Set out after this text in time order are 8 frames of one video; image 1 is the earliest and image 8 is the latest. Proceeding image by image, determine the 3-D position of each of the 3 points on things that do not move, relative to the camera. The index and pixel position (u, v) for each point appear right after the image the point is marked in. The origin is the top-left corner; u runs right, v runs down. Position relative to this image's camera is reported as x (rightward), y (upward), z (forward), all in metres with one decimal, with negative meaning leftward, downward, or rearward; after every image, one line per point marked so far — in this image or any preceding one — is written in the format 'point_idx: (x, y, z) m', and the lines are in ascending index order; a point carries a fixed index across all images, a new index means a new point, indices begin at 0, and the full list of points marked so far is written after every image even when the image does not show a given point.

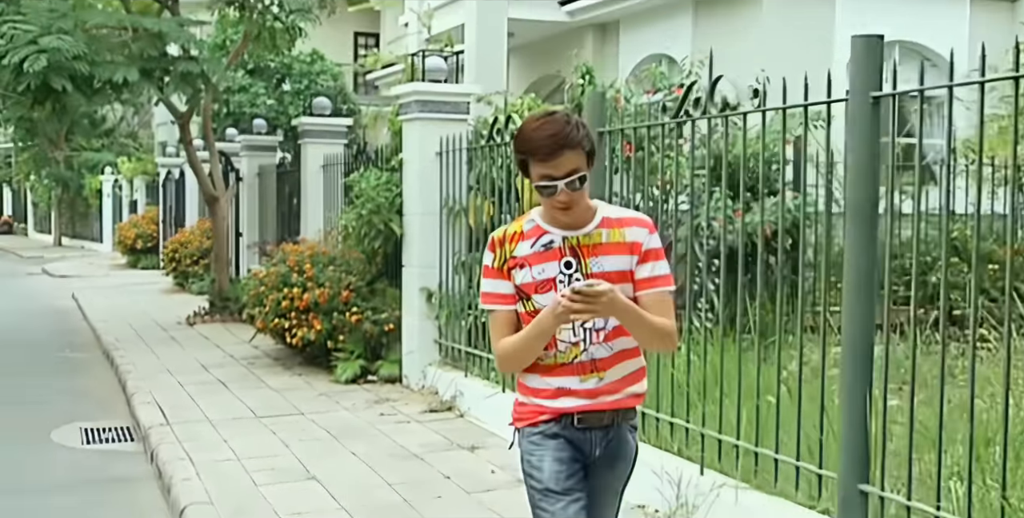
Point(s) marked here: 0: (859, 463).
0: (+1.3, -0.8, +4.6) m
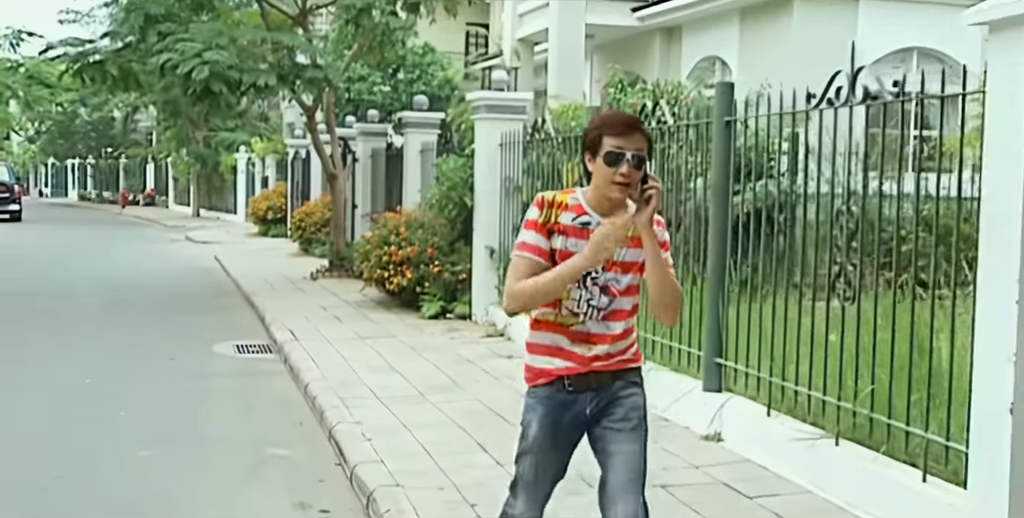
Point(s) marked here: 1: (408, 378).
0: (+1.2, -0.5, +7.4) m
1: (-0.8, -0.9, +9.3) m
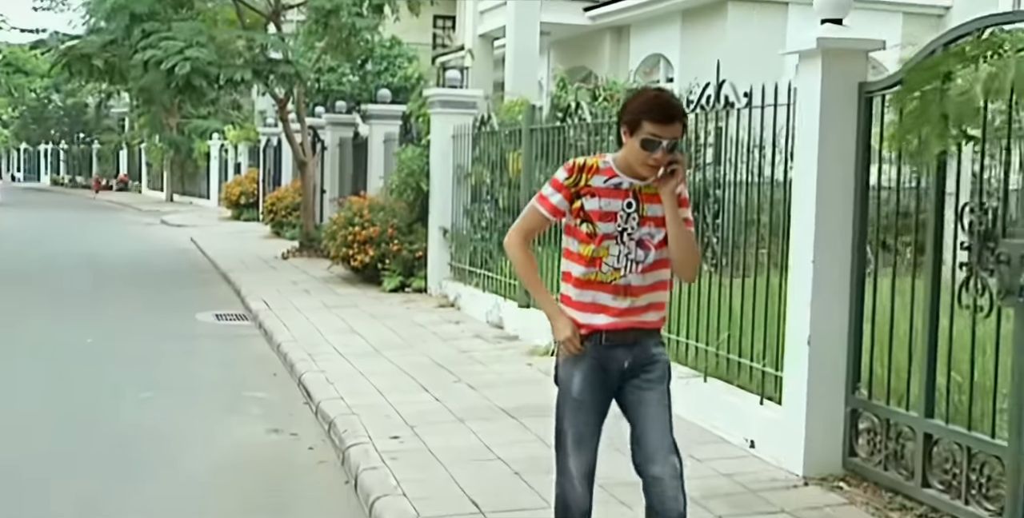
0: (+0.8, -0.3, +8.9) m
1: (-1.3, -0.7, +10.7) m
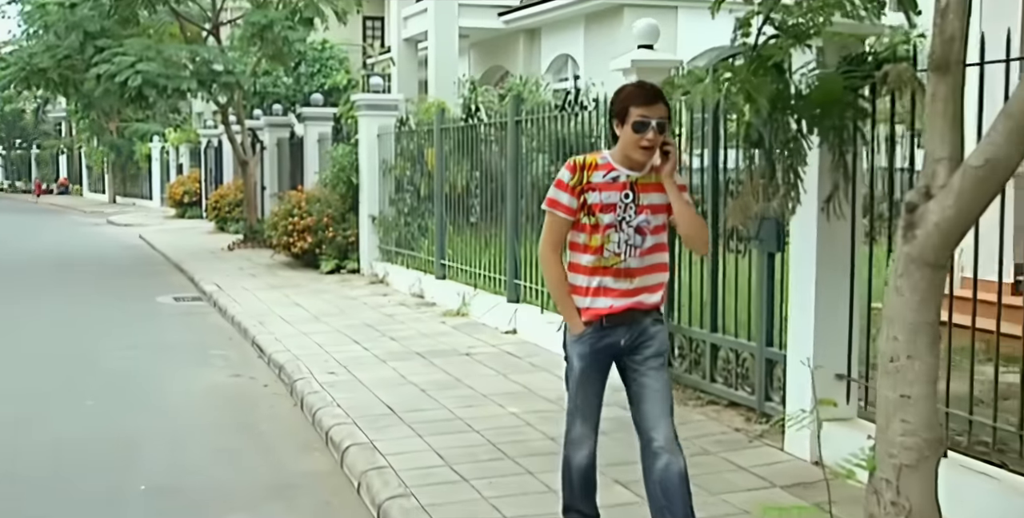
0: (0.0, -0.1, +11.0) m
1: (-2.2, -0.5, +12.7) m
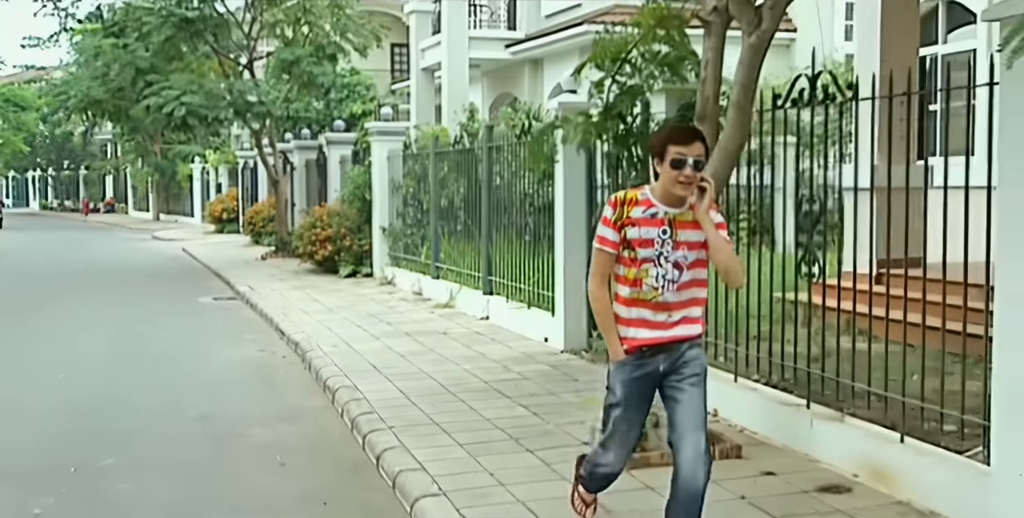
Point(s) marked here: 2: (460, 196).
0: (-0.3, -0.1, +13.4) m
1: (-2.4, -0.6, +15.1) m
2: (-0.6, +0.8, +14.8) m
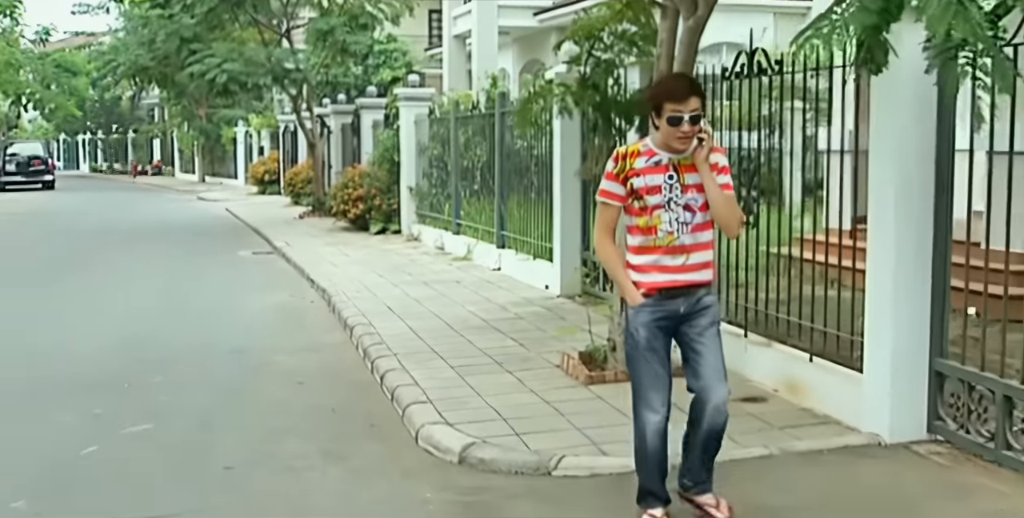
0: (-0.1, +0.4, +14.5) m
1: (-2.2, 0.0, +16.4) m
2: (-0.4, +1.4, +16.0) m
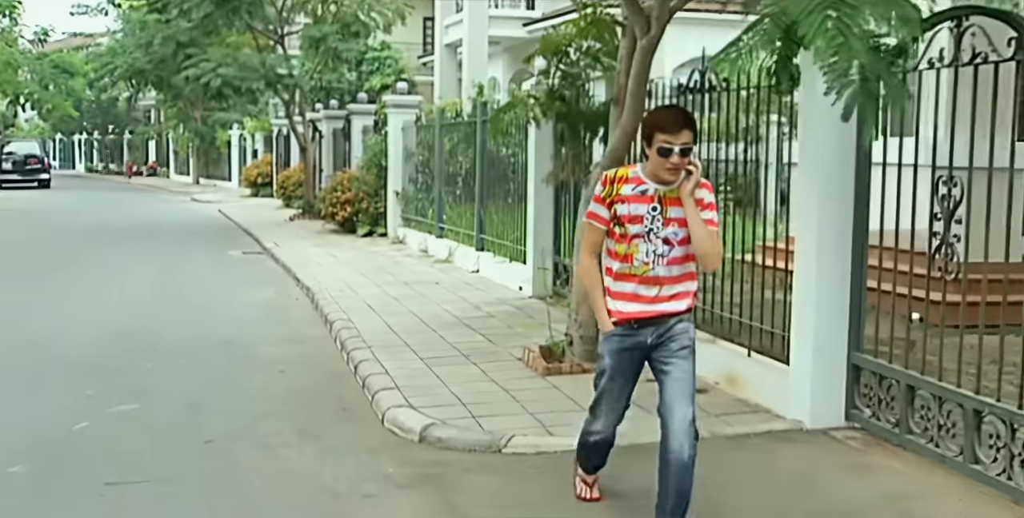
0: (-0.4, +0.4, +15.1) m
1: (-2.5, 0.0, +17.0) m
2: (-0.7, +1.3, +16.5) m
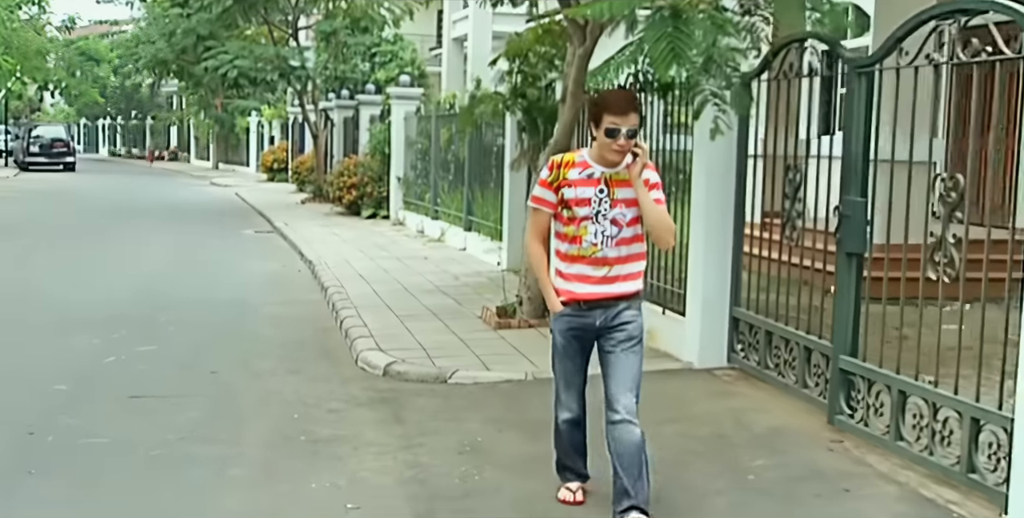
0: (-0.6, +0.7, +16.6) m
1: (-2.6, +0.3, +18.5) m
2: (-0.9, +1.6, +18.1) m
